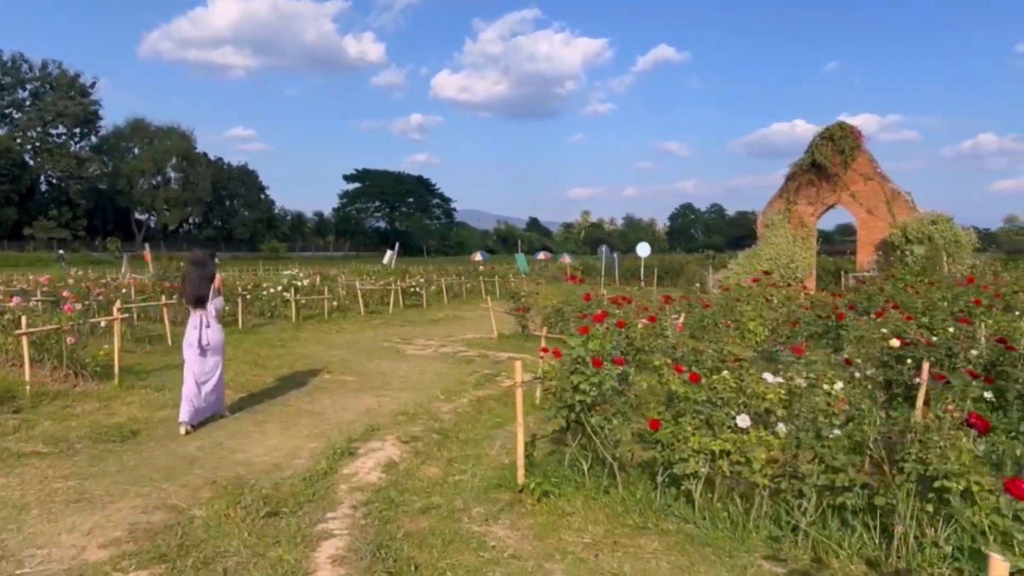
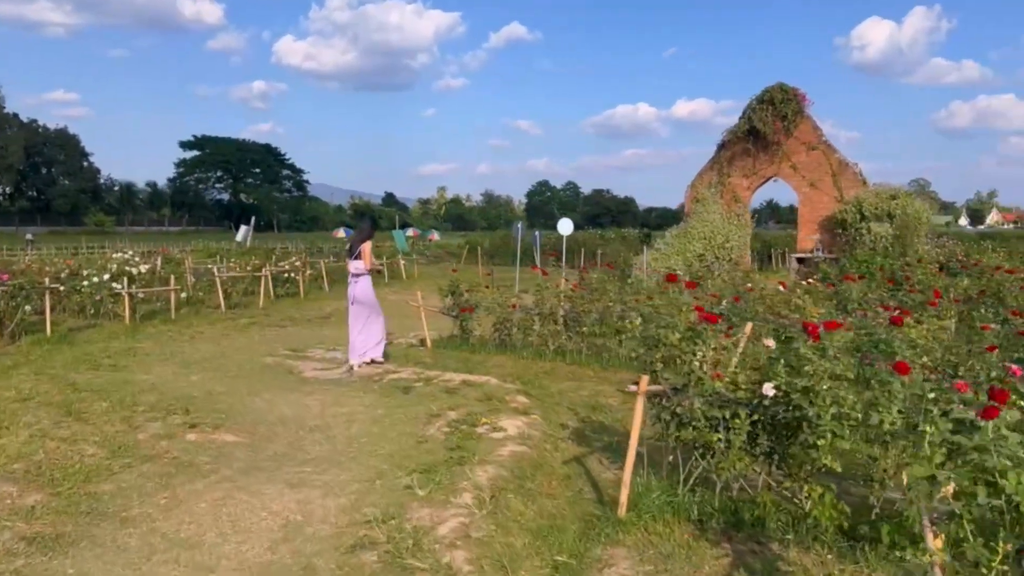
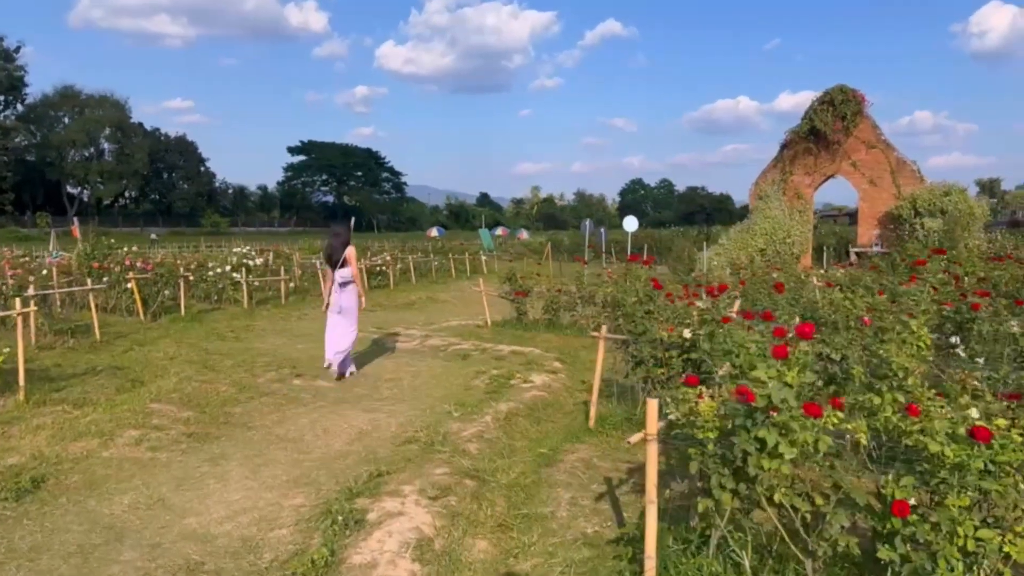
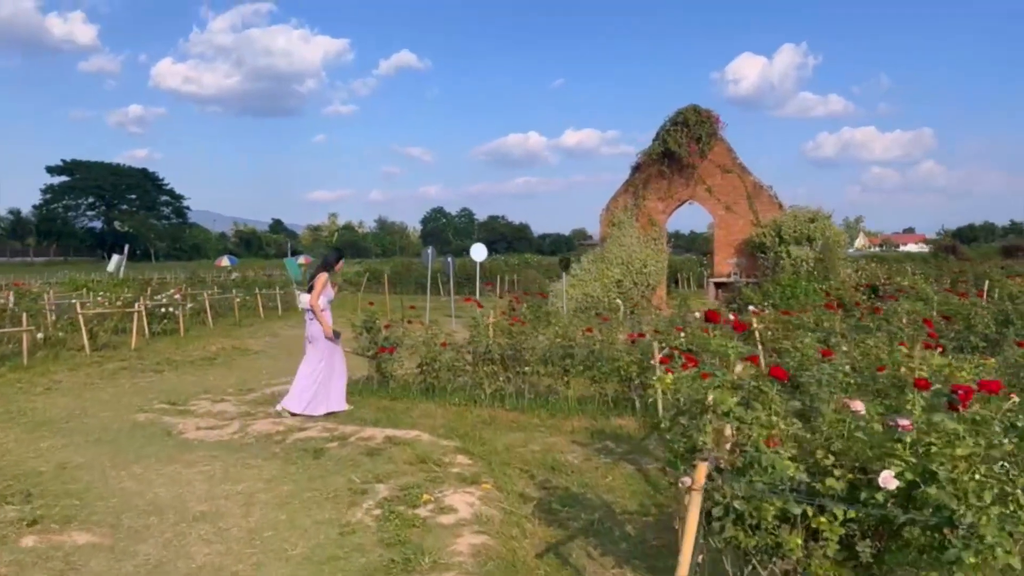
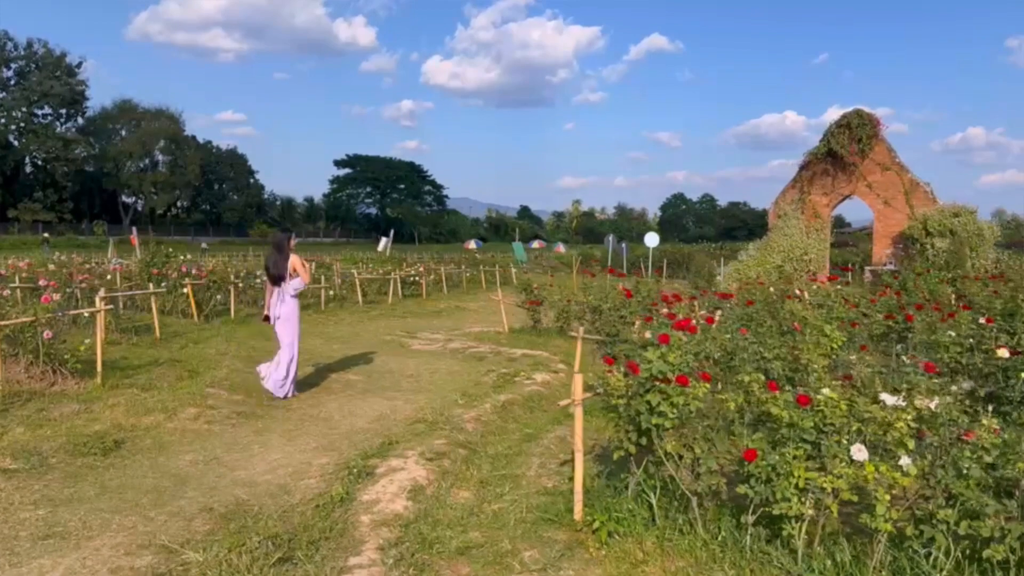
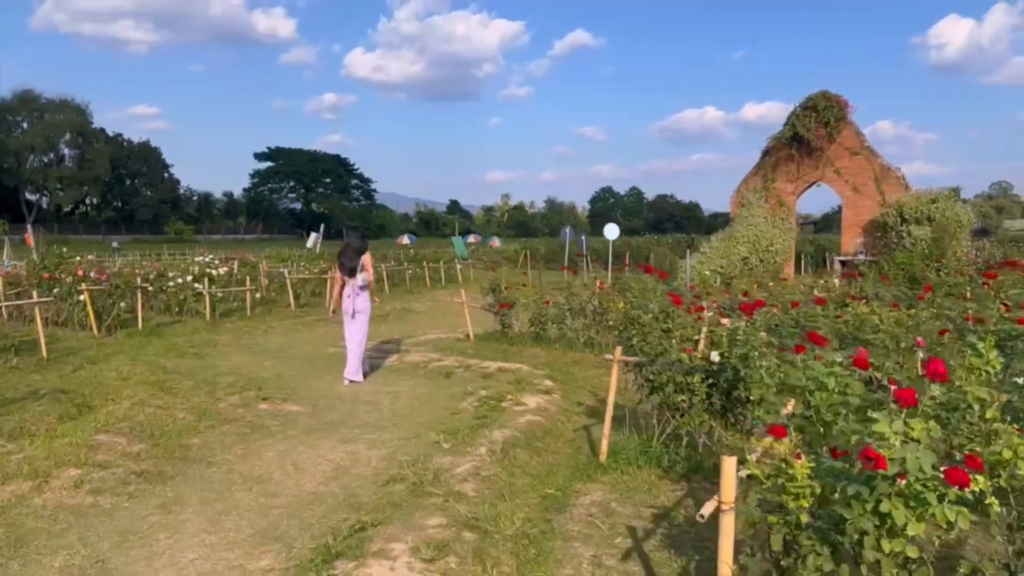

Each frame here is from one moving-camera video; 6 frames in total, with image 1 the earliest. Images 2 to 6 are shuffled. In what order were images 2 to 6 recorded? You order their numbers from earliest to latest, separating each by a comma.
5, 3, 6, 2, 4
